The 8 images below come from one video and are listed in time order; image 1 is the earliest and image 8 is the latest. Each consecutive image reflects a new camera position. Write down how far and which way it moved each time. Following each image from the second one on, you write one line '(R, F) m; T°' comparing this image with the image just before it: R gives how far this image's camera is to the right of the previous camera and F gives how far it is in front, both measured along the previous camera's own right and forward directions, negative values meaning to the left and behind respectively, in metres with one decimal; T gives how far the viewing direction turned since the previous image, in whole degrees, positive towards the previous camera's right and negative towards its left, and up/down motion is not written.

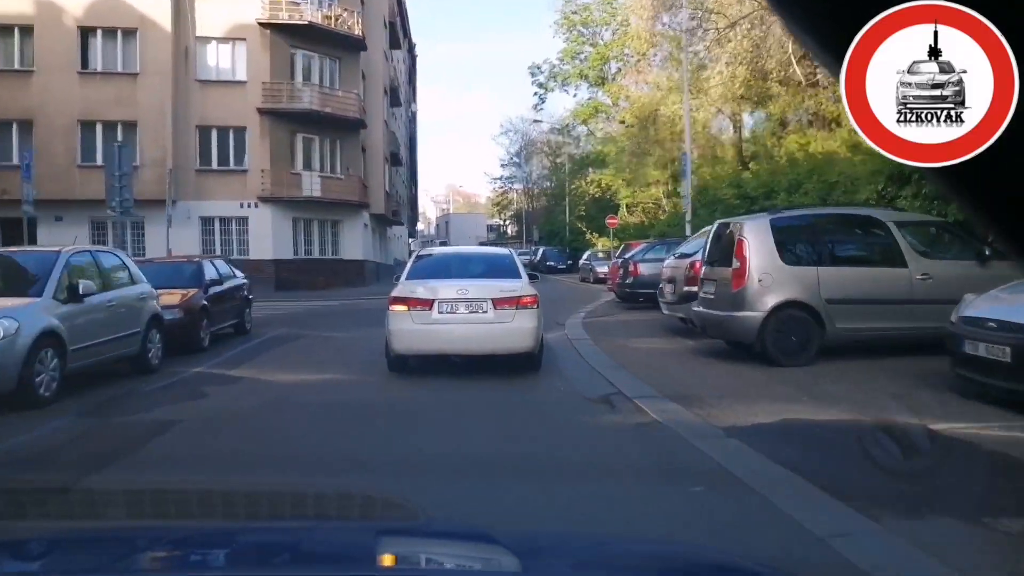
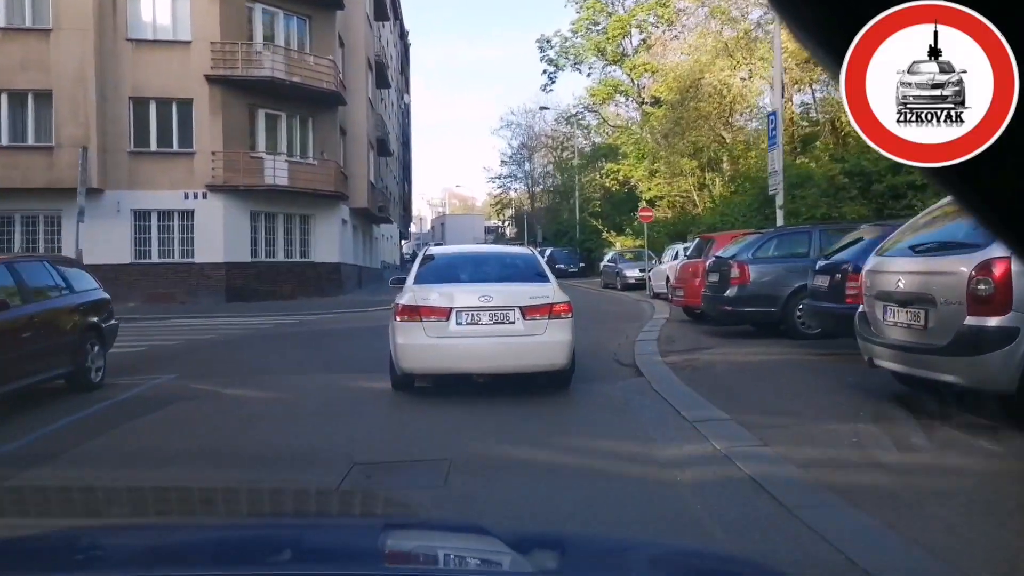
(-0.1, +1.6) m; 0°
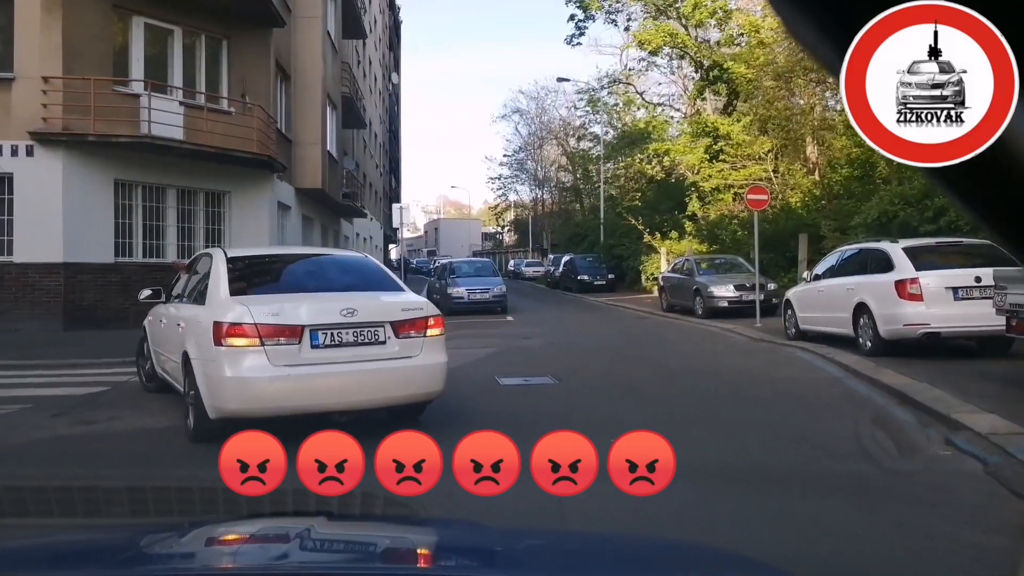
(-0.1, +2.5) m; 0°
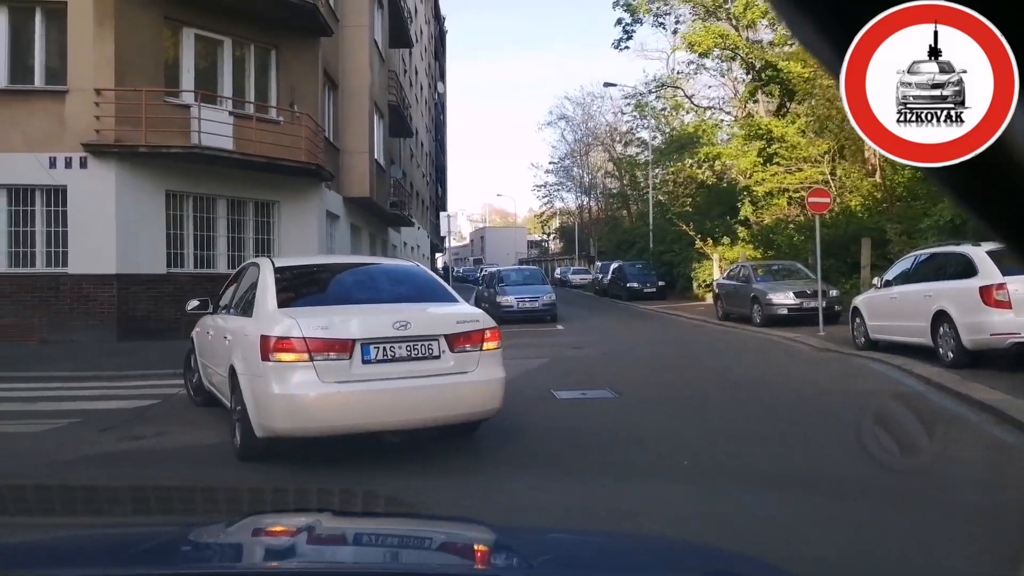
(0.0, +0.1) m; -3°
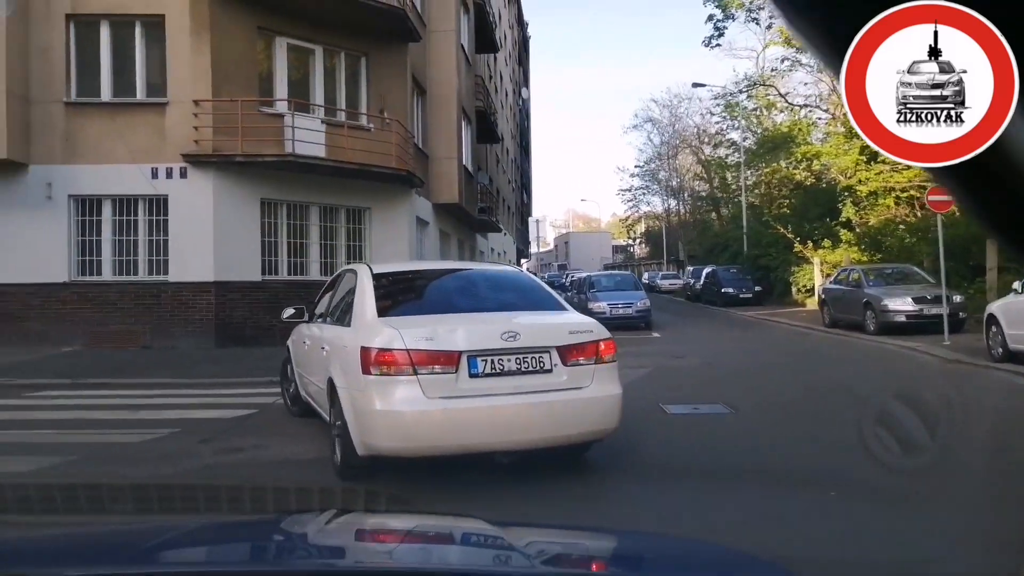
(0.0, +0.1) m; -5°
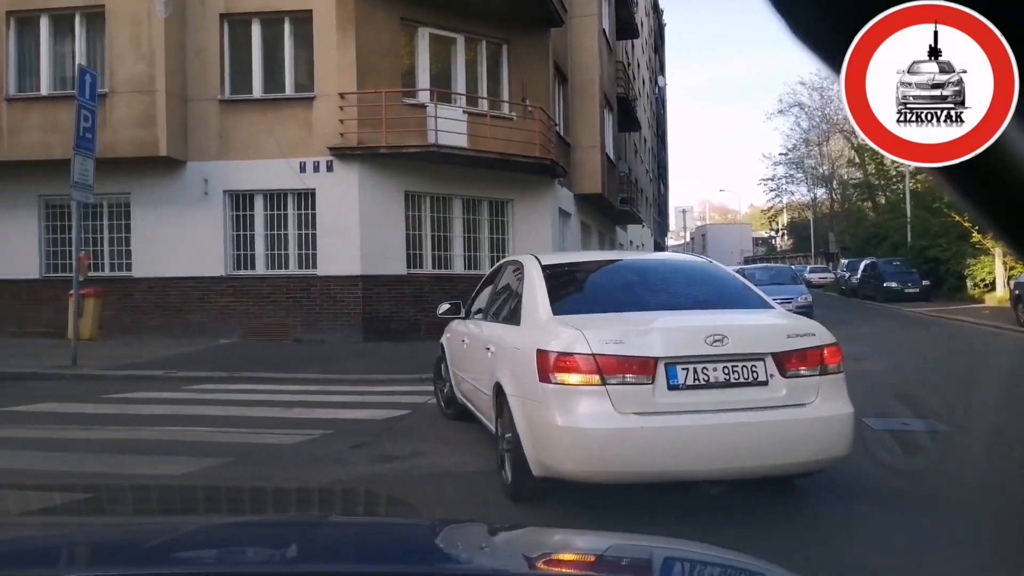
(-0.1, +0.1) m; -8°
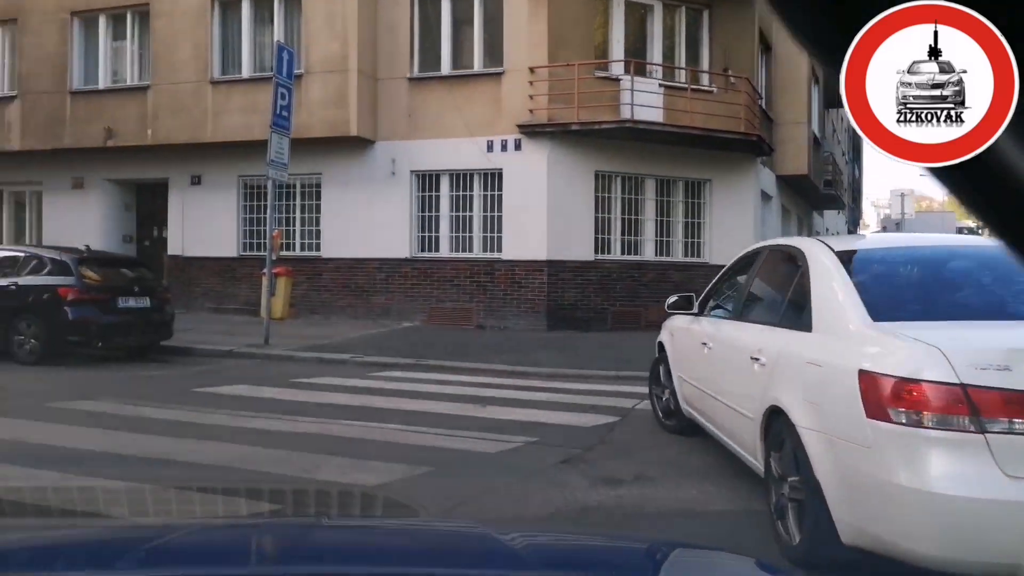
(-0.1, +0.2) m; -10°
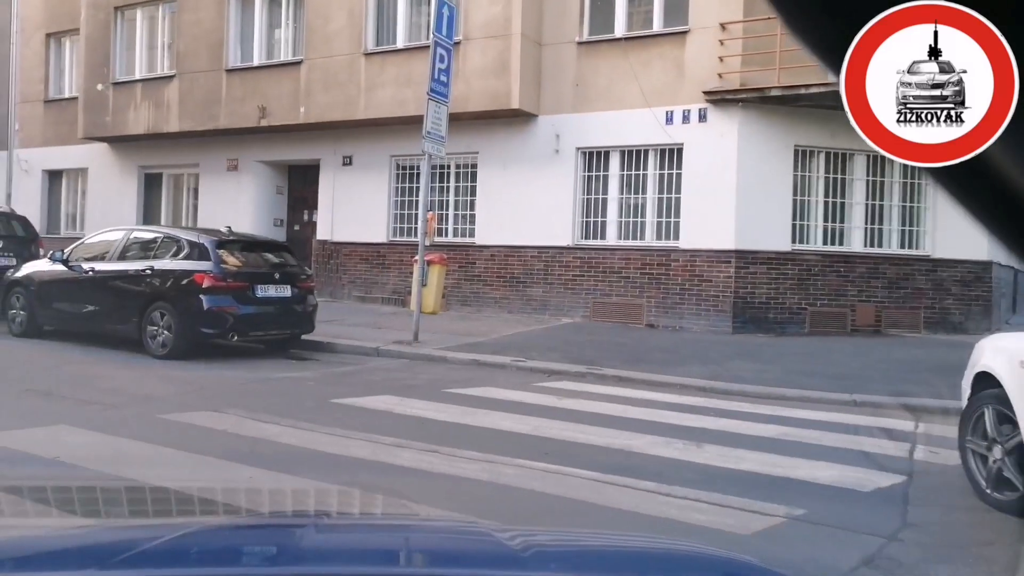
(-0.1, +0.5) m; -9°
